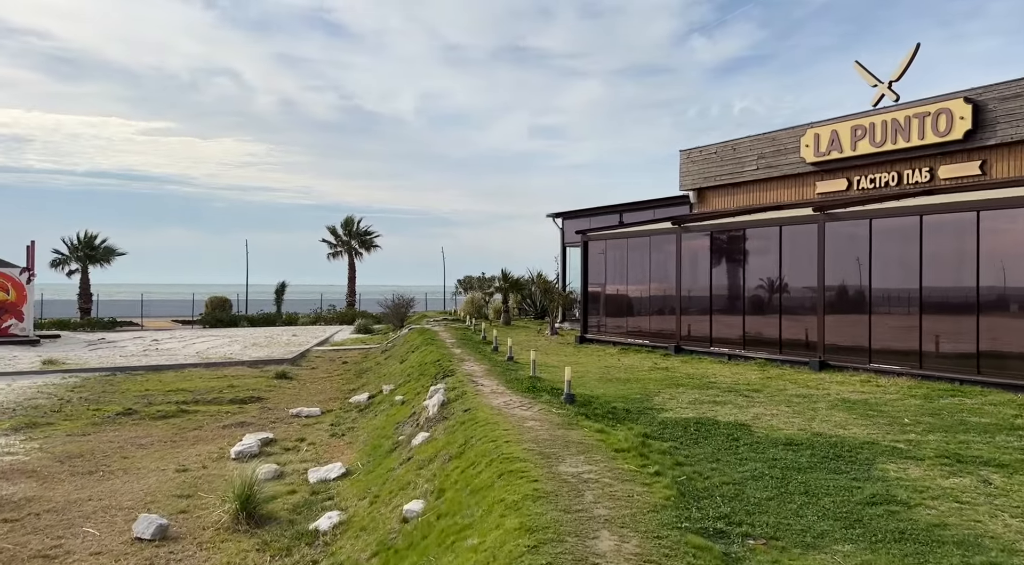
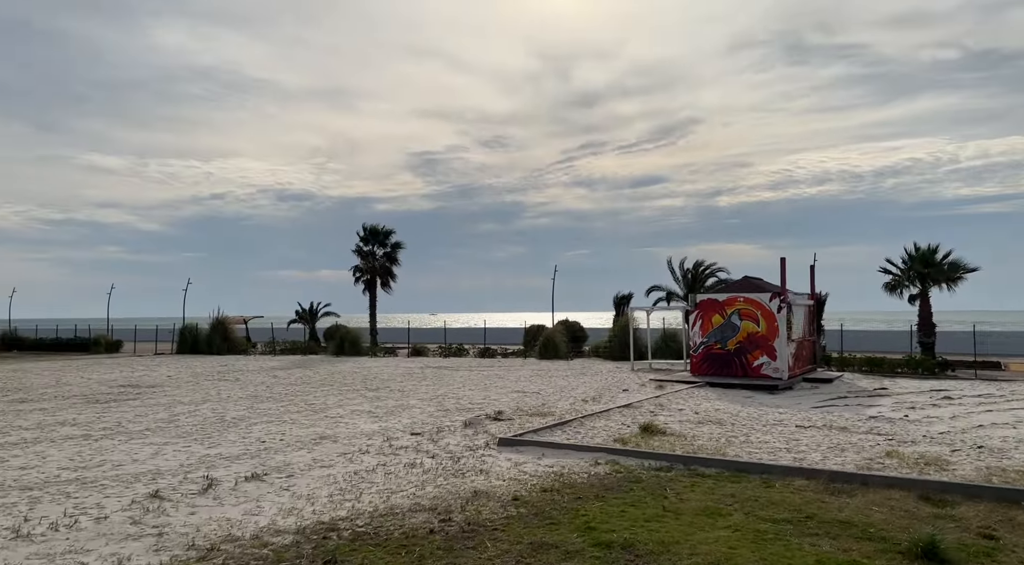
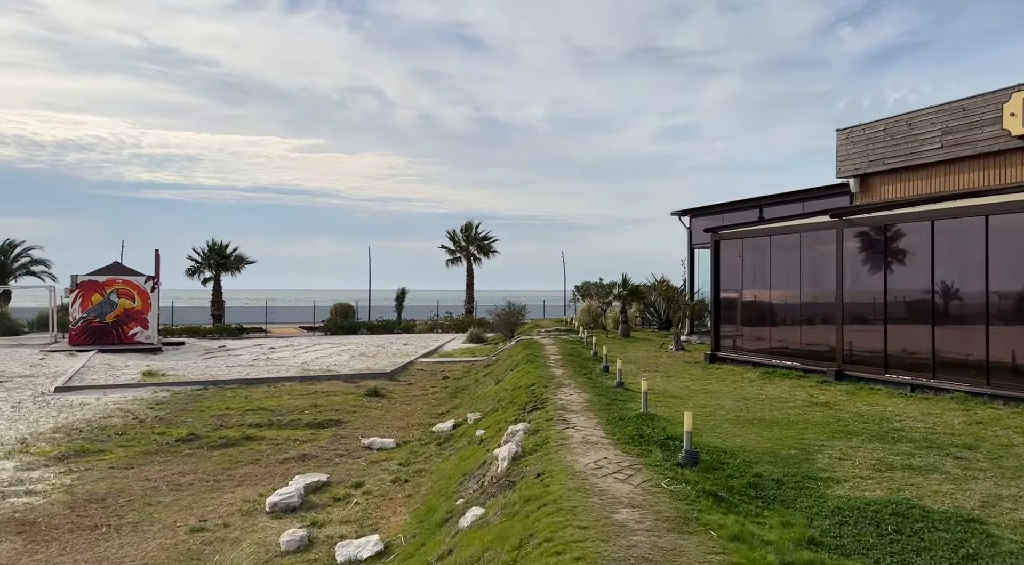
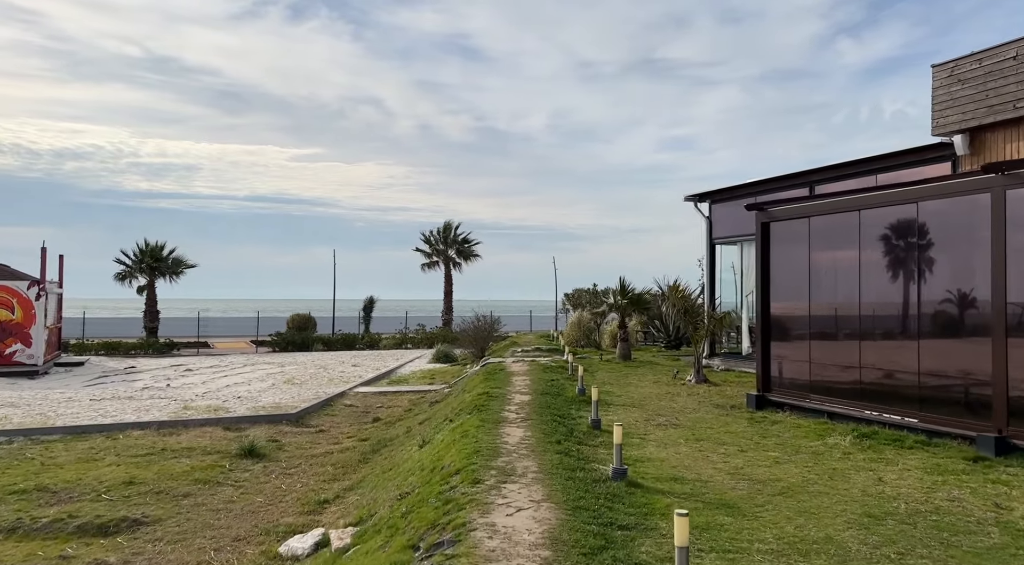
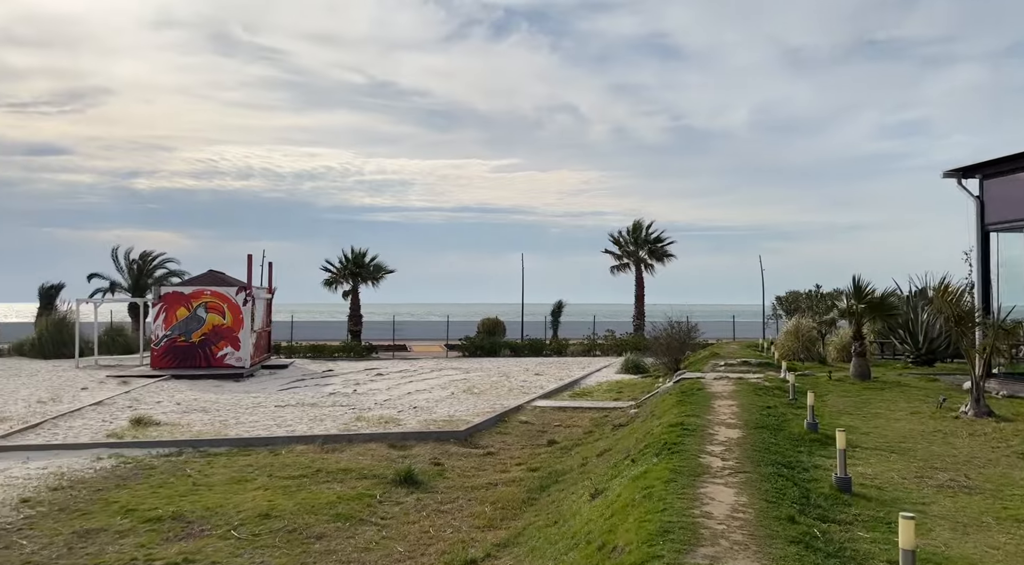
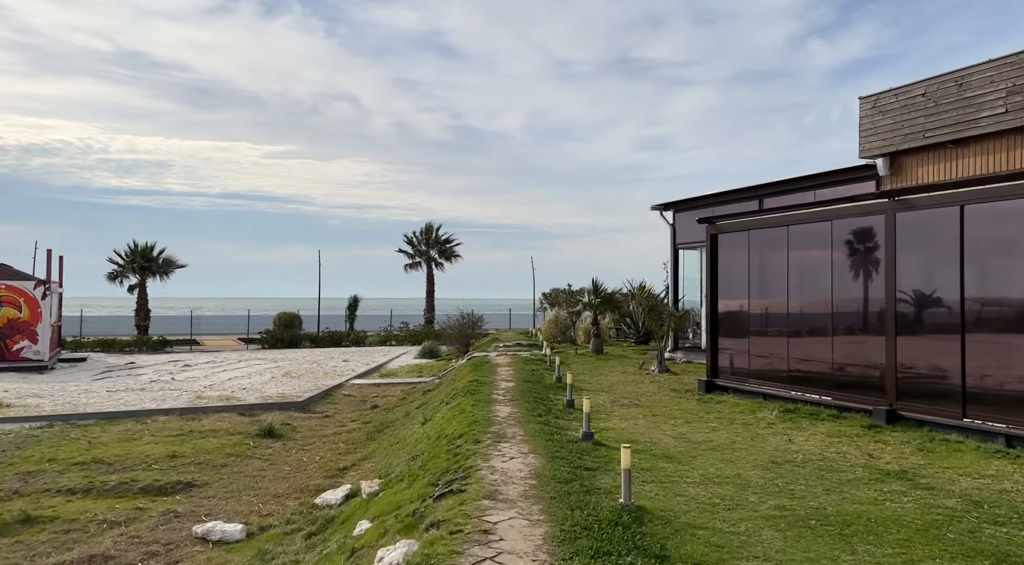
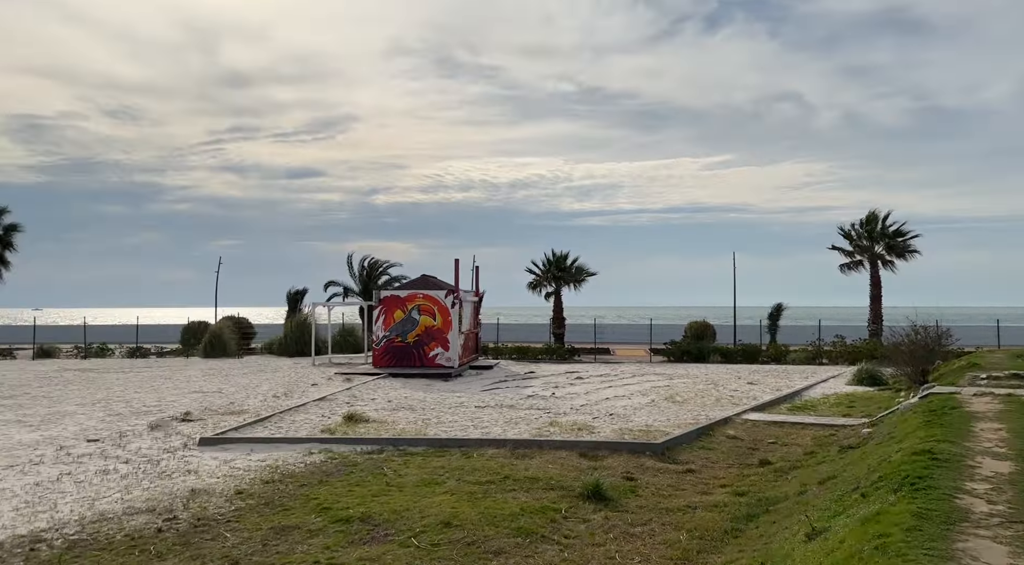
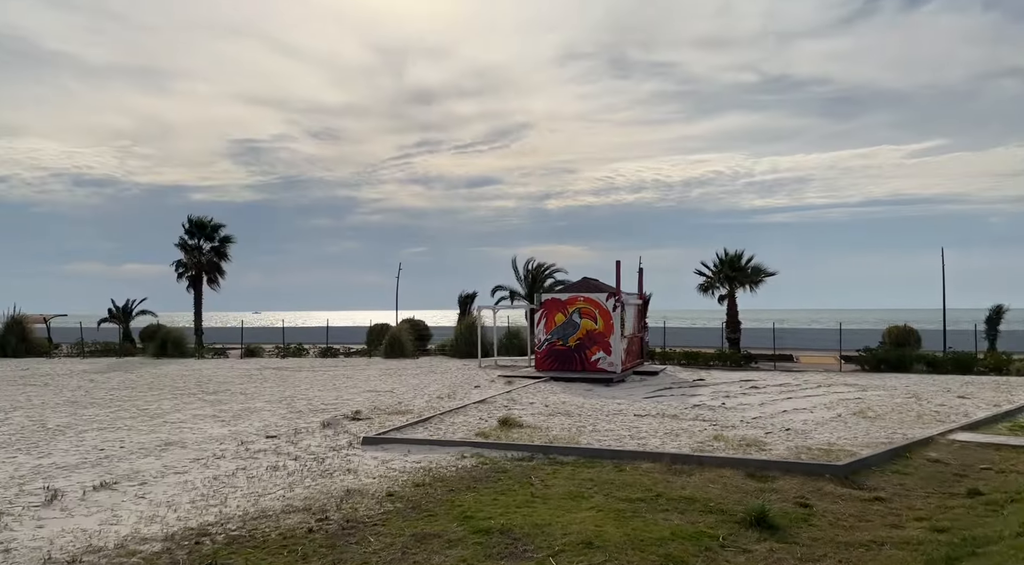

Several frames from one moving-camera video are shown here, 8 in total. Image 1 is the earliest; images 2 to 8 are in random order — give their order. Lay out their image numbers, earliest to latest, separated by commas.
3, 6, 4, 5, 7, 8, 2
